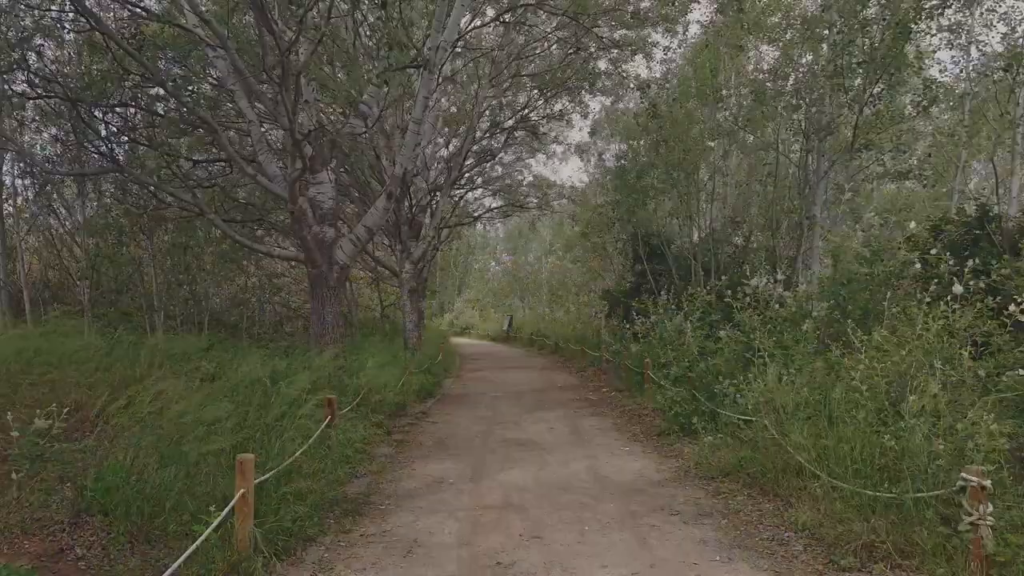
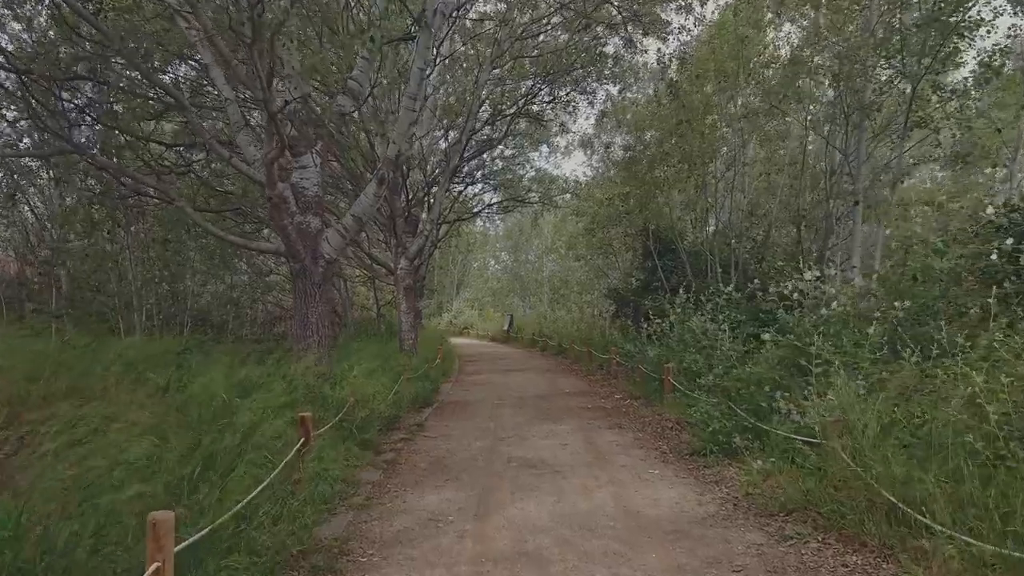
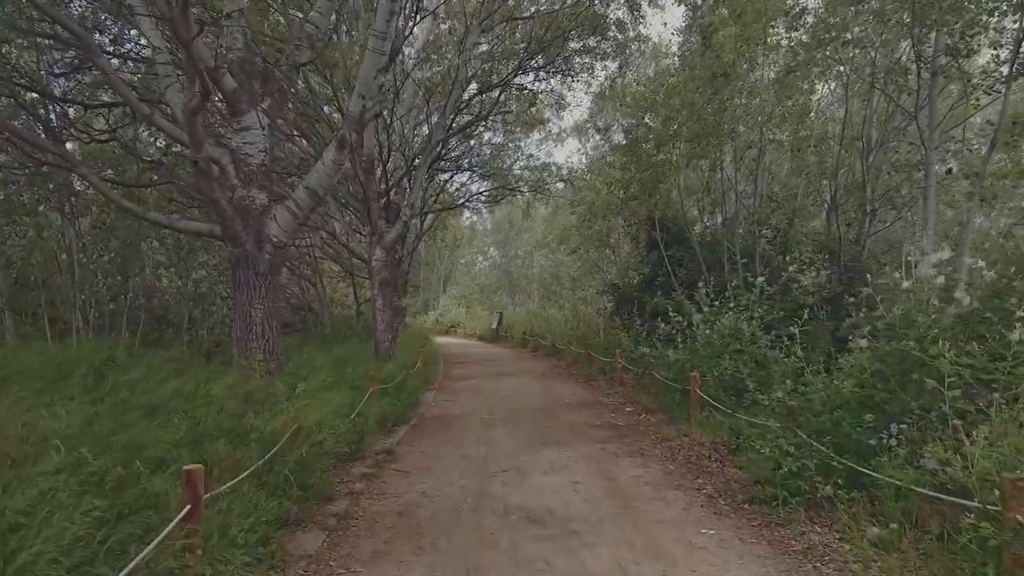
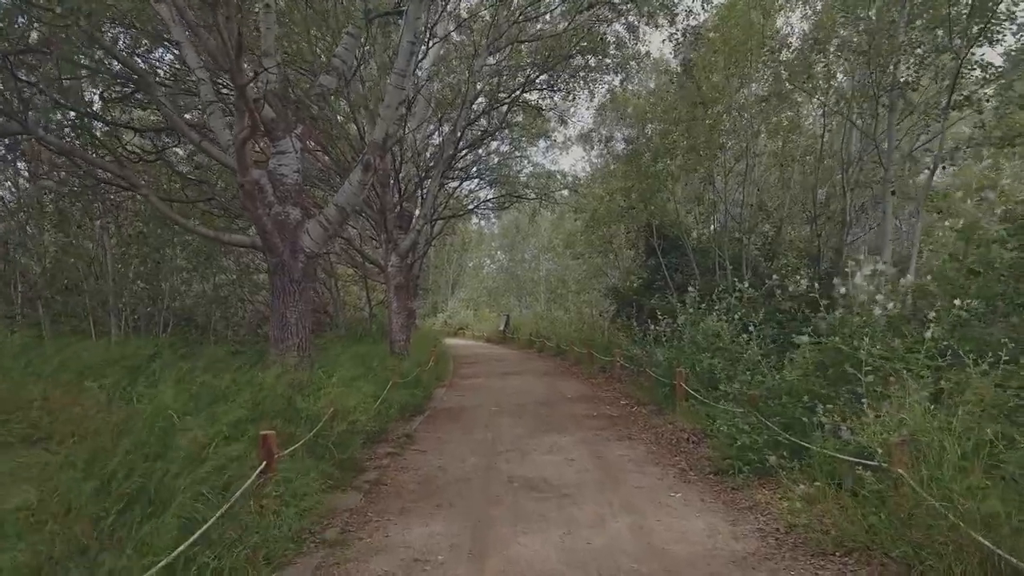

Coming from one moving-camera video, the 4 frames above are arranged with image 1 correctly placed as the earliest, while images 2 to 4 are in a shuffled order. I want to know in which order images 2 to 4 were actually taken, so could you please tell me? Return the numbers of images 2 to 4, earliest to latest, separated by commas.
2, 4, 3
